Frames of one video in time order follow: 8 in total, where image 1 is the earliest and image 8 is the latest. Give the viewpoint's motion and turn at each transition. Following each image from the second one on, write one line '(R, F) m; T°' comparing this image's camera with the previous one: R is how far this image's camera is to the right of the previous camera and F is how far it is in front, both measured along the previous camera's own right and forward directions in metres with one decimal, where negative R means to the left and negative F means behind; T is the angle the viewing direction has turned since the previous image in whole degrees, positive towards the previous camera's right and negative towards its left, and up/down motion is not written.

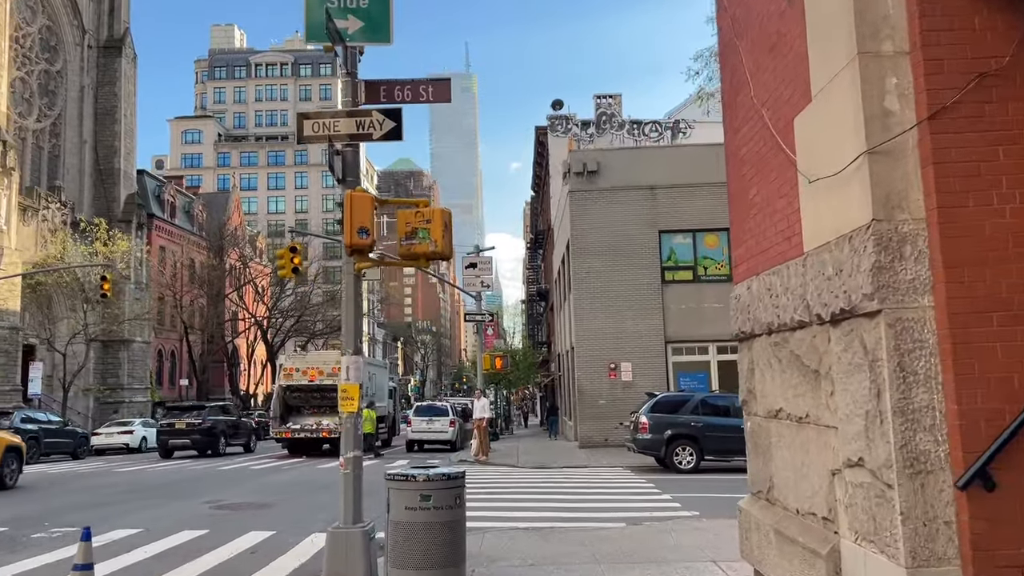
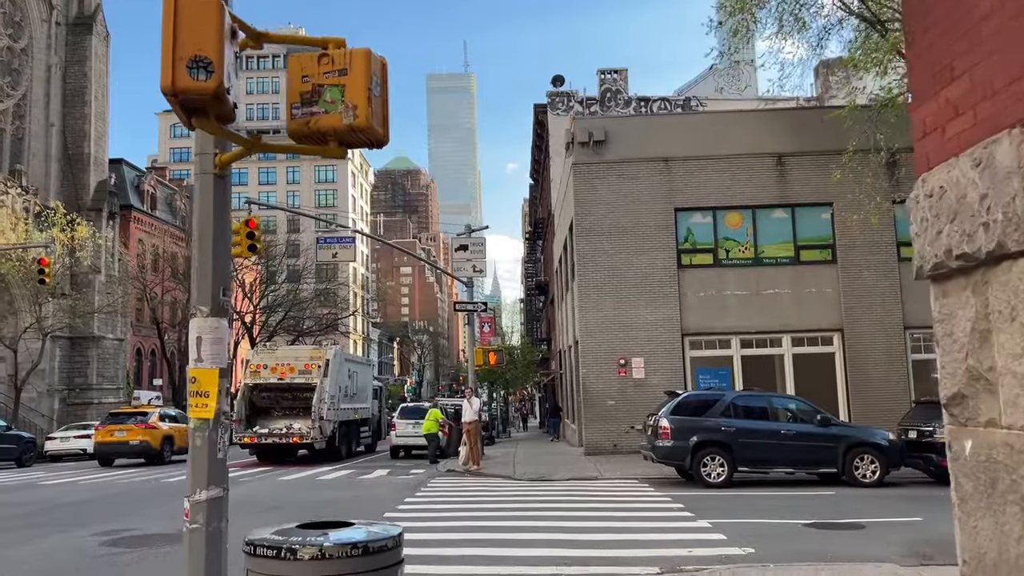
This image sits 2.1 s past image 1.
(+0.1, +2.7) m; 0°
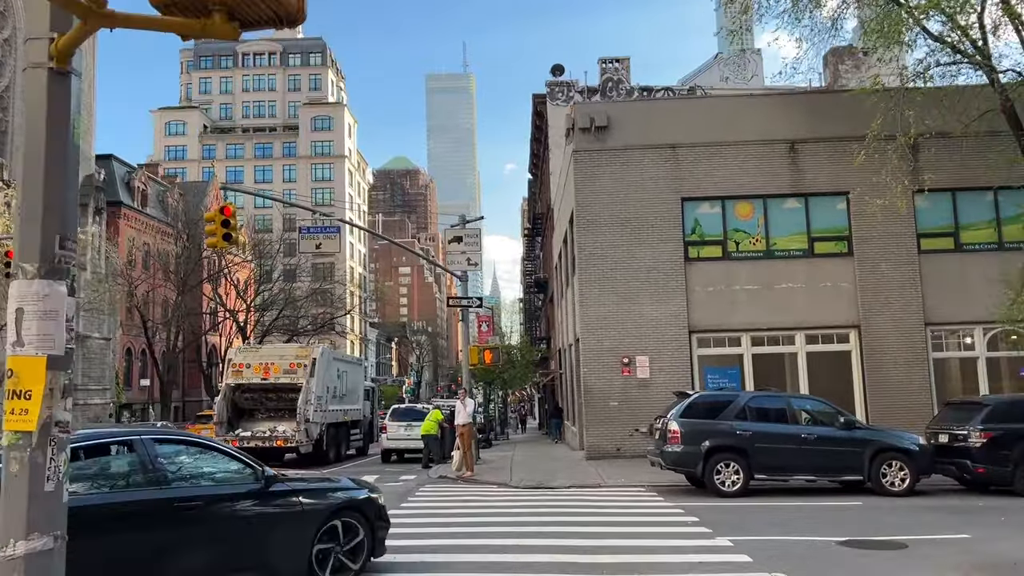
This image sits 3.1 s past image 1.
(+0.1, +1.1) m; 0°
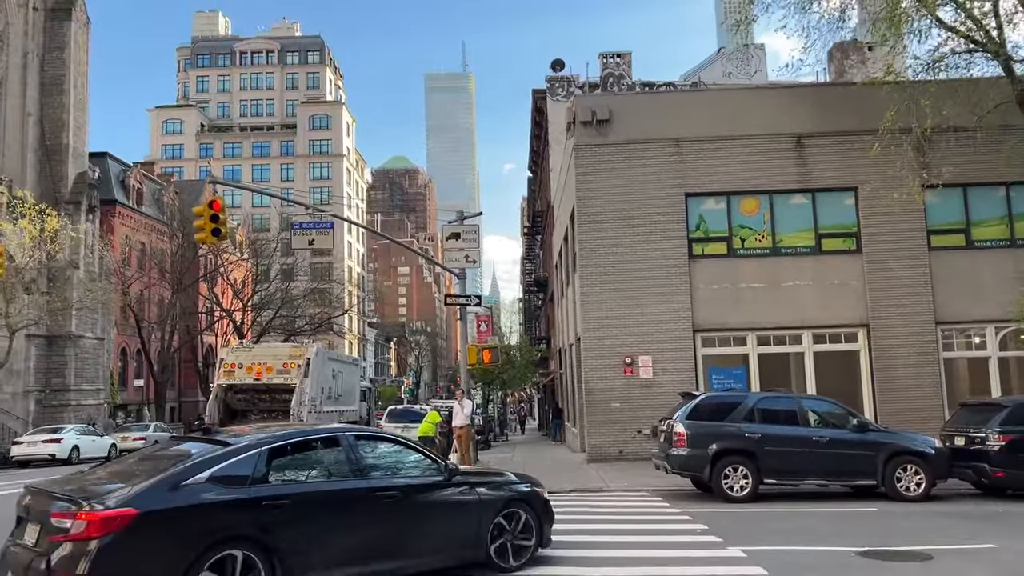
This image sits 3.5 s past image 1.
(0.0, +0.5) m; 0°
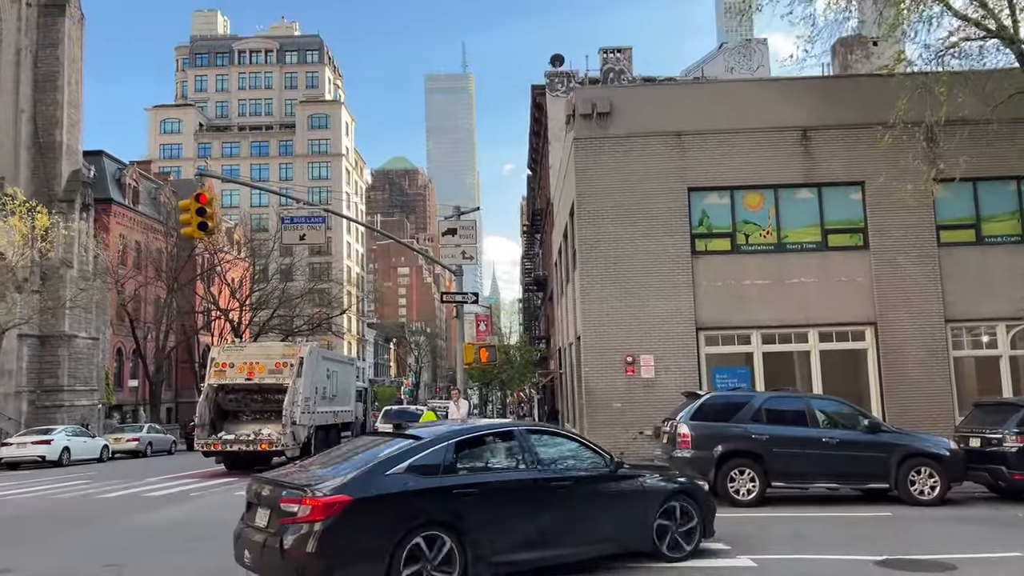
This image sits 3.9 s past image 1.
(0.0, +0.5) m; 0°
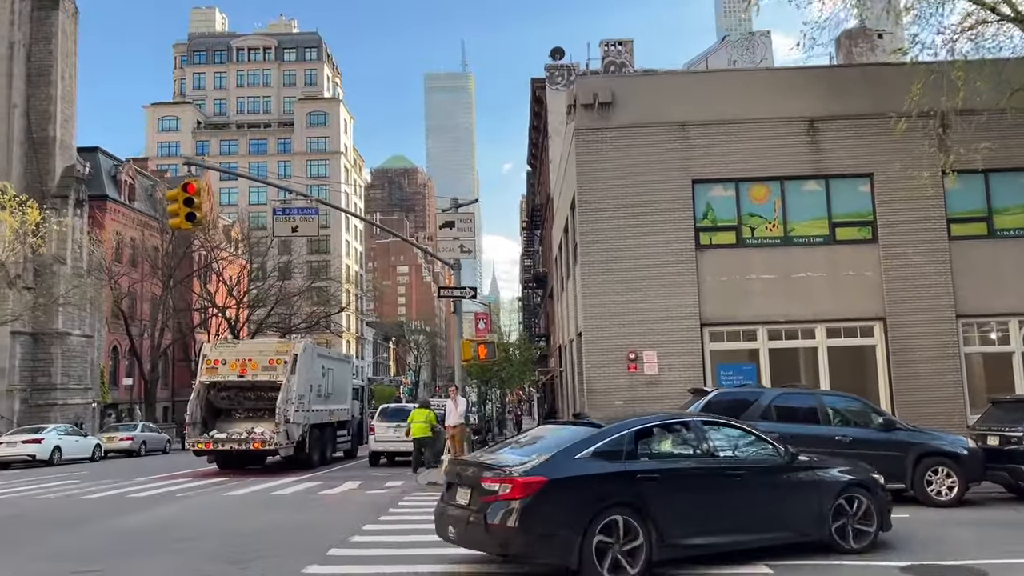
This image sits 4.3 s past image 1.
(0.0, +0.5) m; 0°
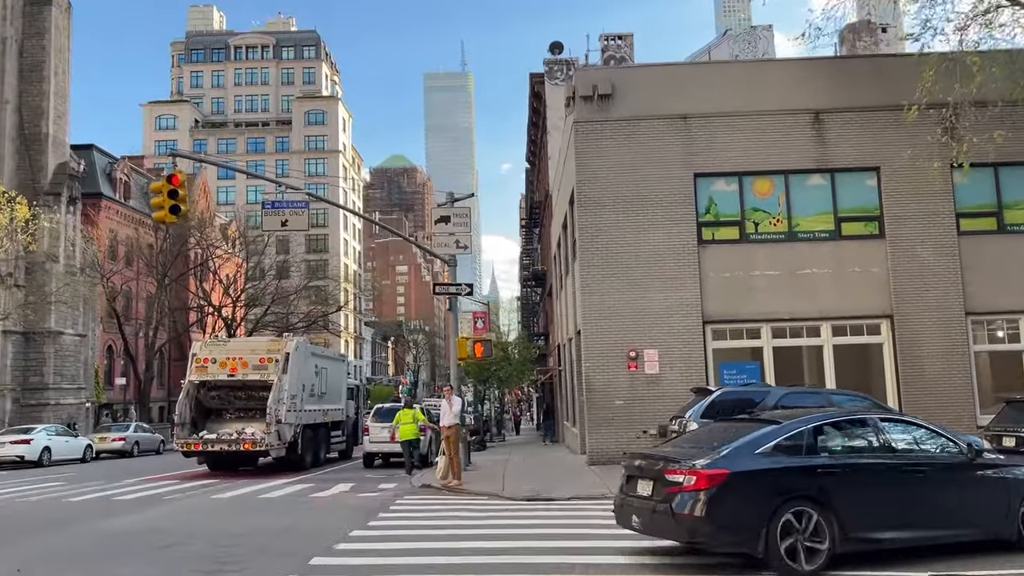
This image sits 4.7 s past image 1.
(+0.1, +0.5) m; 0°
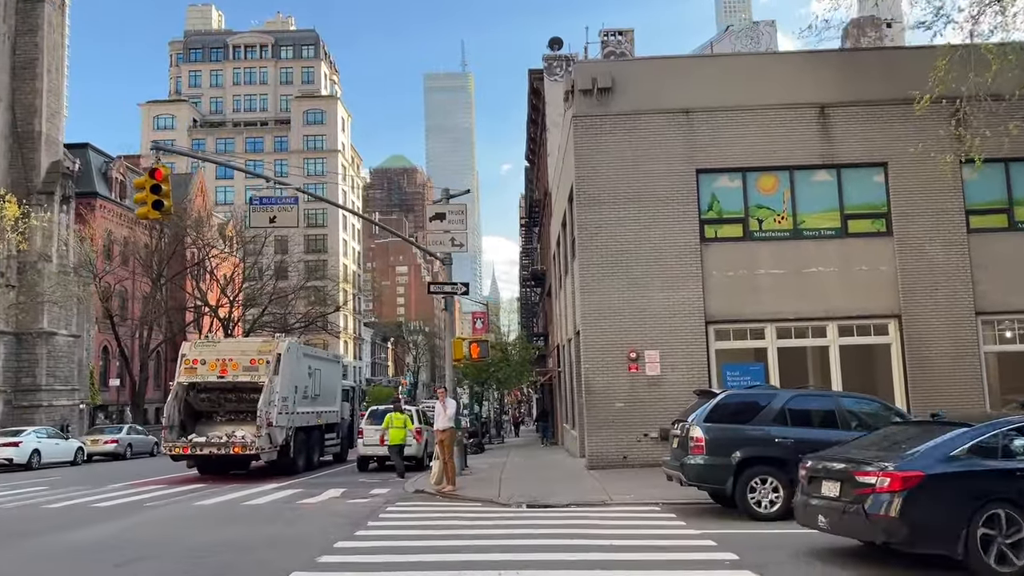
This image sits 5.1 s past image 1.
(+0.1, +0.5) m; 0°
